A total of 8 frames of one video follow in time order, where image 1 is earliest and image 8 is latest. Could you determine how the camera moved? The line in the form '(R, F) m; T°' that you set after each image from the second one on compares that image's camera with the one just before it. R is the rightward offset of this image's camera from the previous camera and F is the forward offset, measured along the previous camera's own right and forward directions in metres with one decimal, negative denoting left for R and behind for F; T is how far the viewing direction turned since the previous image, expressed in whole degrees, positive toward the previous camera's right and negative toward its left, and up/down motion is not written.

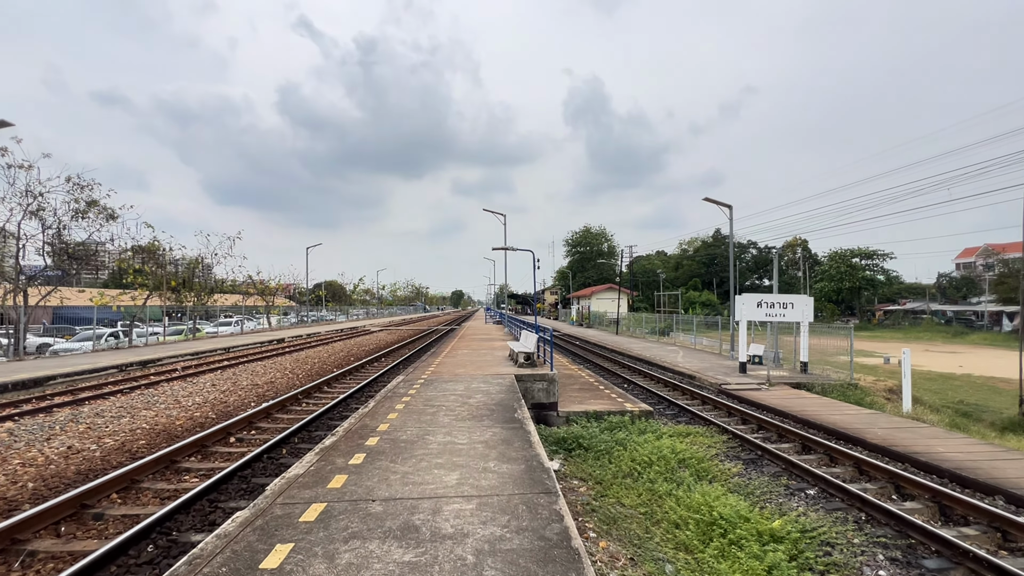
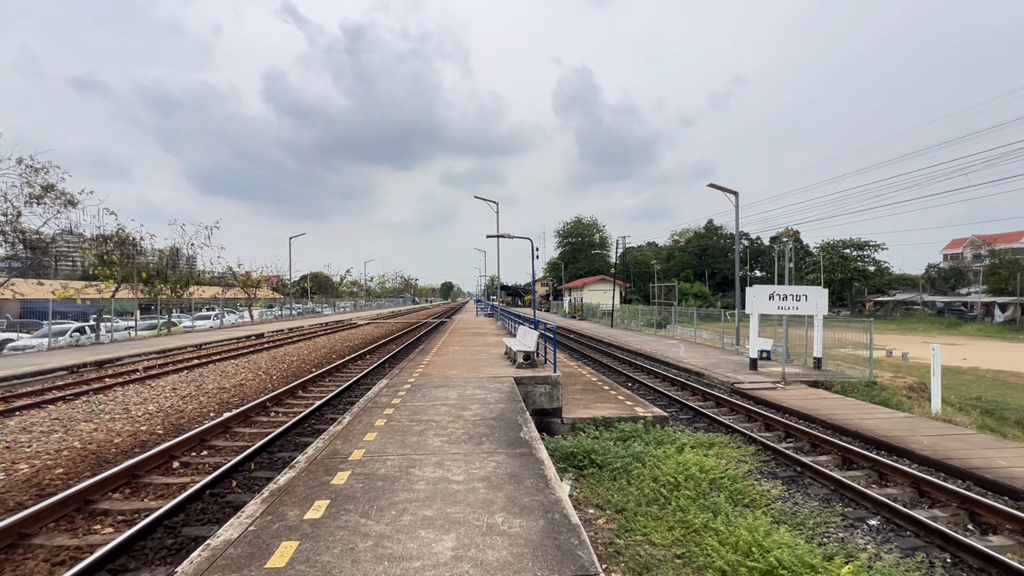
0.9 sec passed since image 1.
(-0.2, +1.2) m; +1°
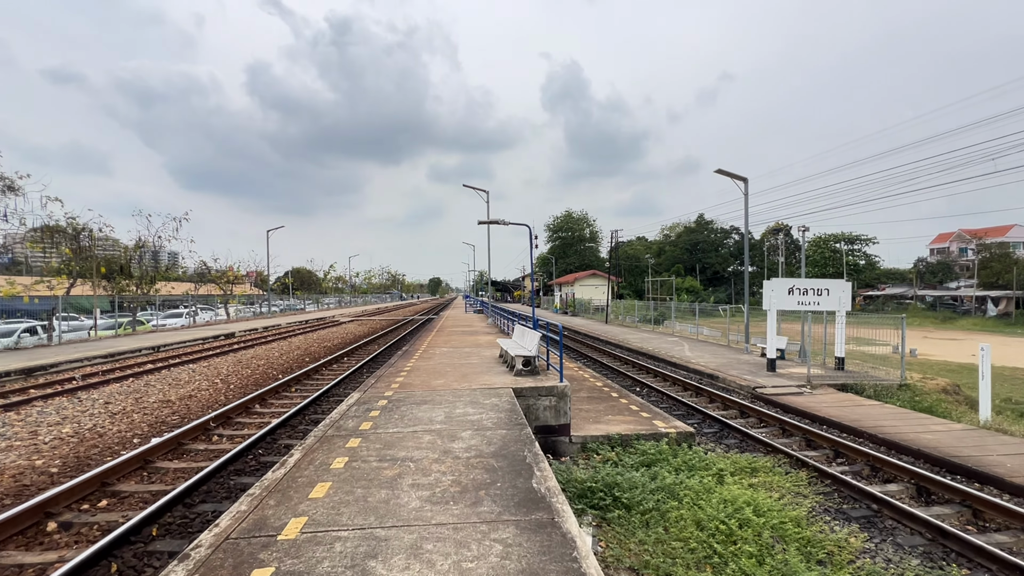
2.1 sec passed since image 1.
(-0.2, +1.5) m; +1°
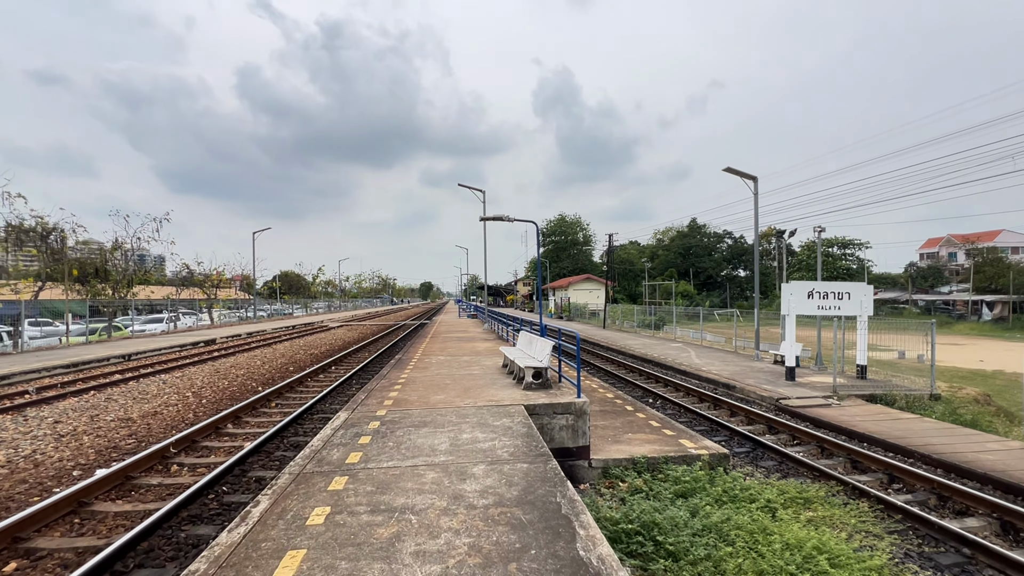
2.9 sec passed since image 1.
(-0.3, +1.0) m; +1°
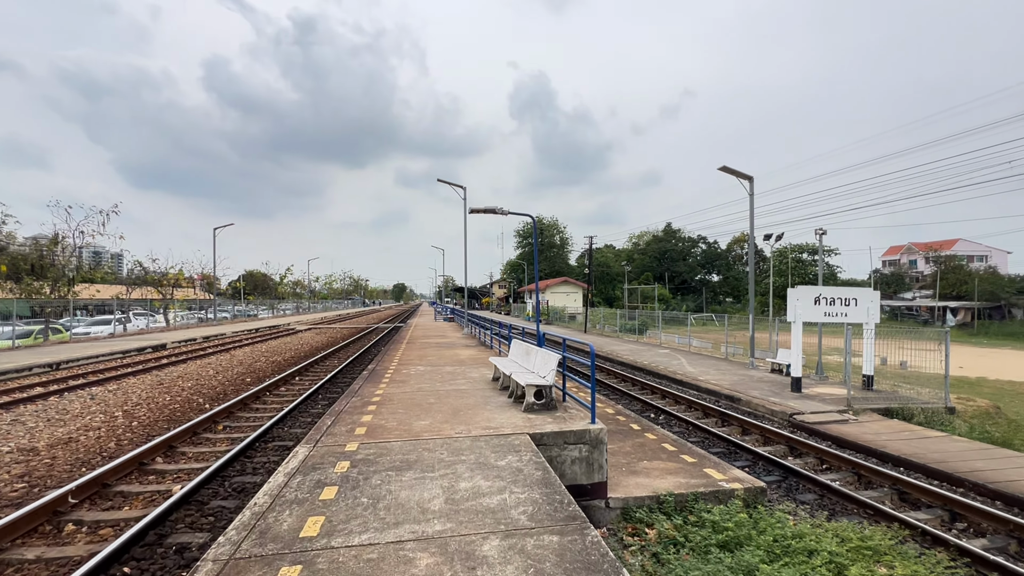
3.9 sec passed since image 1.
(-0.3, +1.2) m; +3°
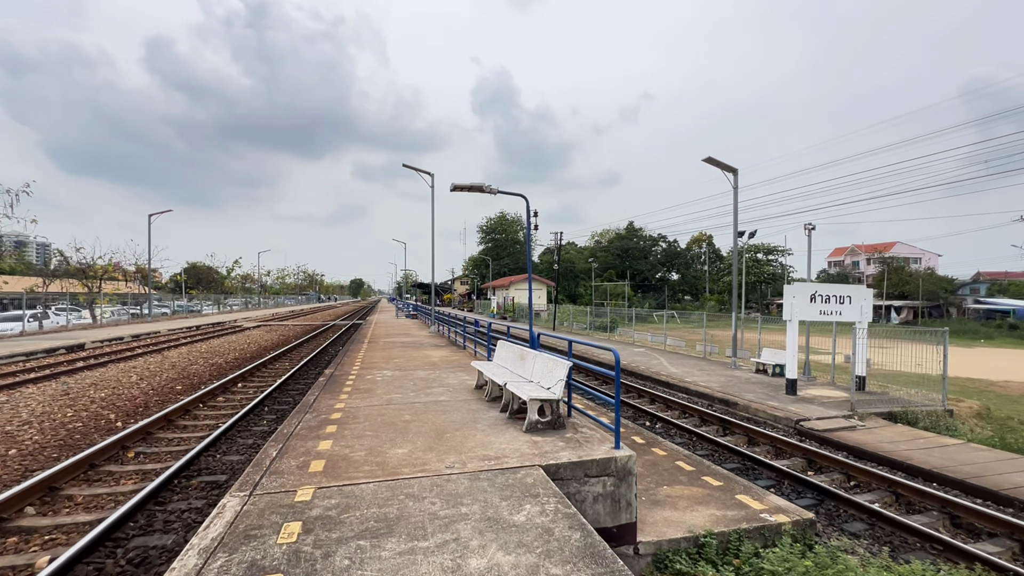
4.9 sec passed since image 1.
(-0.4, +1.3) m; +5°
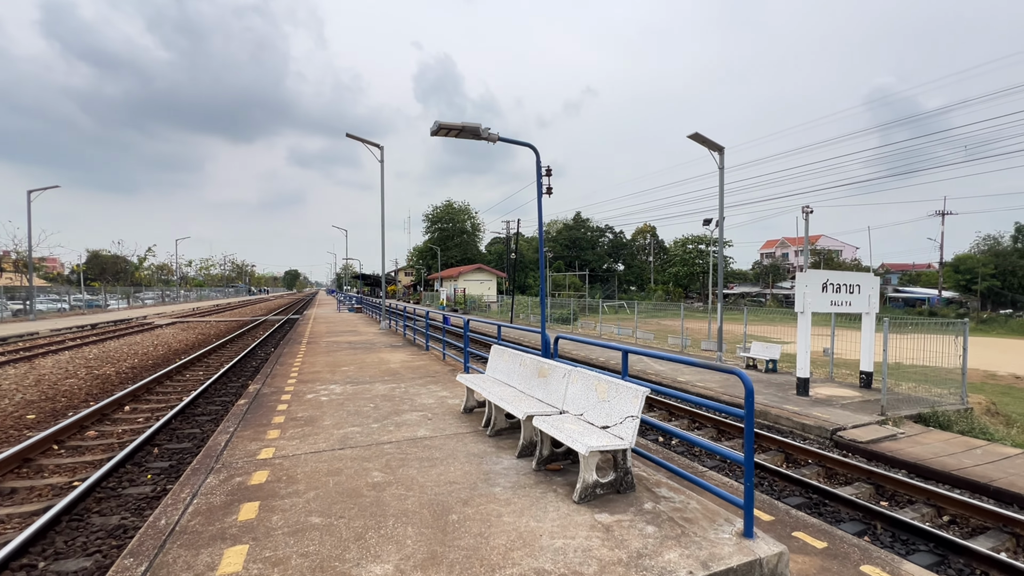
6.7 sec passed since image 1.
(-0.7, +2.0) m; +7°
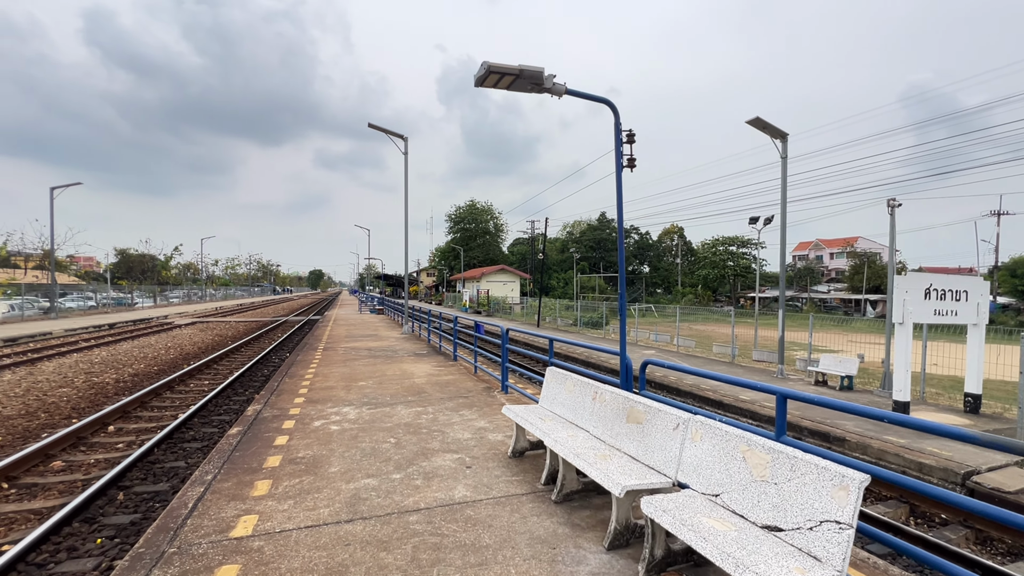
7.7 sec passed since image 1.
(-0.4, +1.3) m; -3°
